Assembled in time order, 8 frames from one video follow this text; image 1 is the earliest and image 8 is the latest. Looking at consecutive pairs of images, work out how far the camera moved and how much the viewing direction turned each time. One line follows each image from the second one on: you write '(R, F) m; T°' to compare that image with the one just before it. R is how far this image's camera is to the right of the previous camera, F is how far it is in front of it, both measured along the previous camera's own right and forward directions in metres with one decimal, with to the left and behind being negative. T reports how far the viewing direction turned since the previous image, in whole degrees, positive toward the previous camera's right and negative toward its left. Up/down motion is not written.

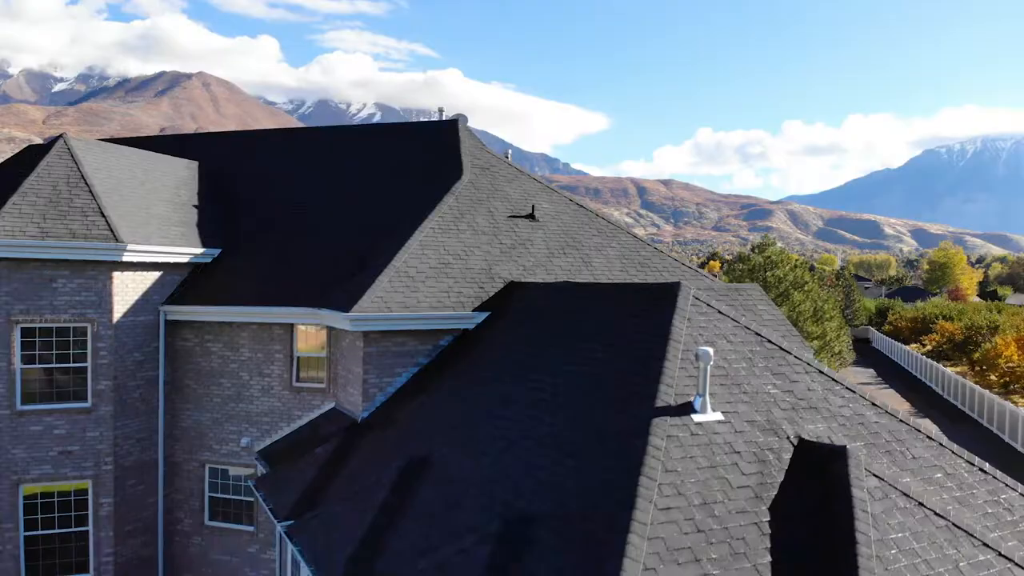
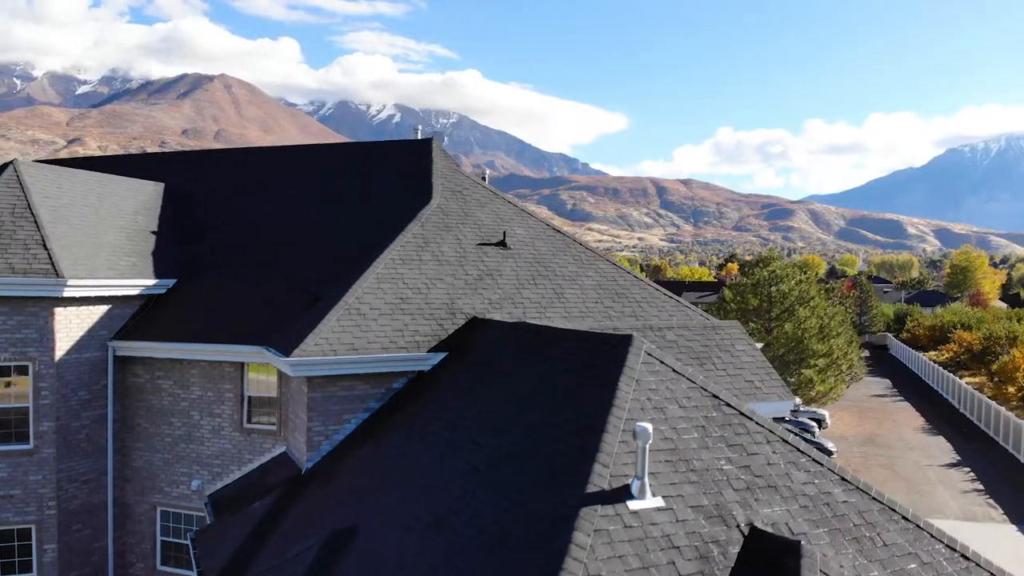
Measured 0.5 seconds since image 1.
(+0.7, +0.7) m; -1°
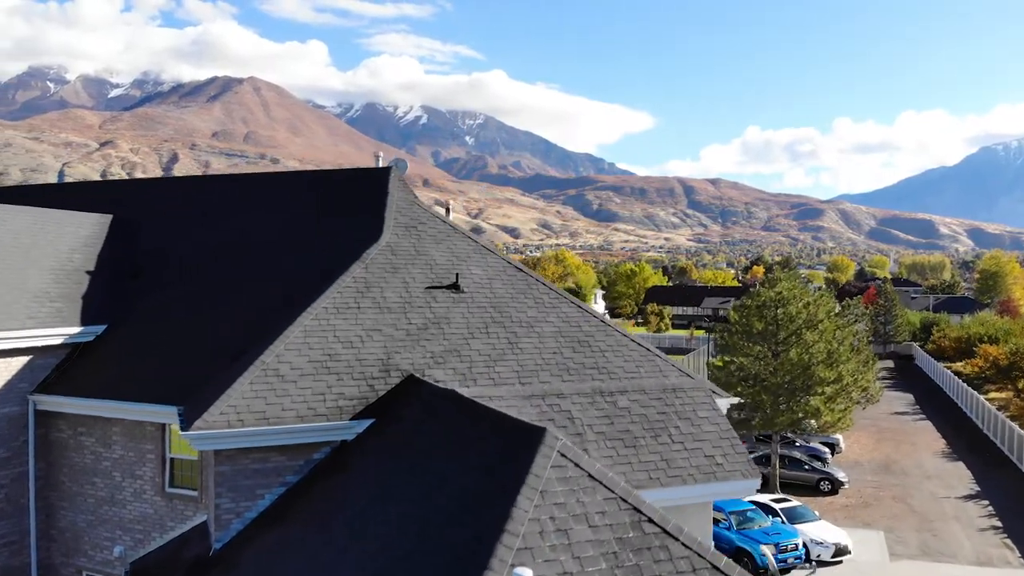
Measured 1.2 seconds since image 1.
(+0.9, +0.9) m; -2°
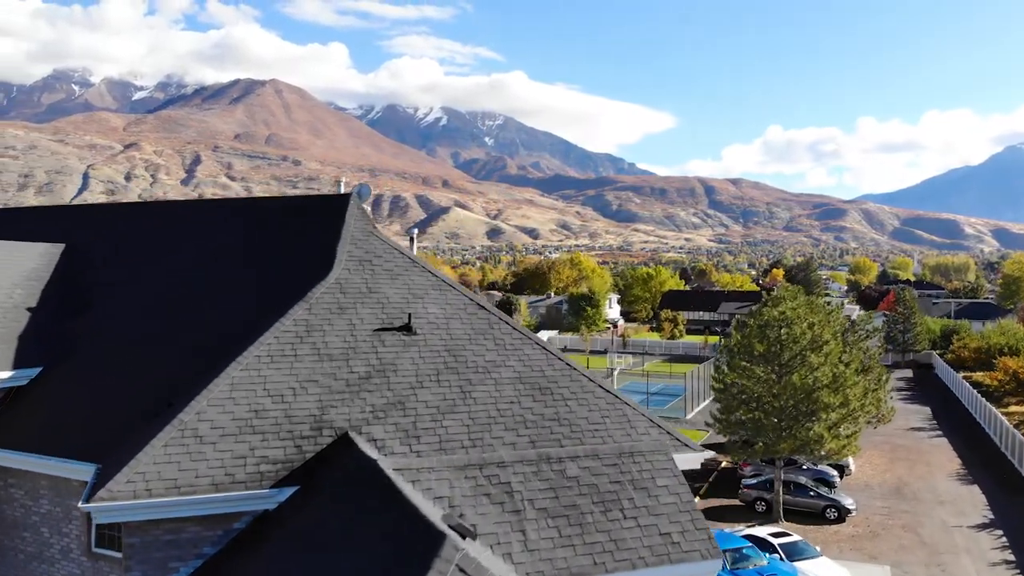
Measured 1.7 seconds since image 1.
(+0.8, +0.8) m; -1°
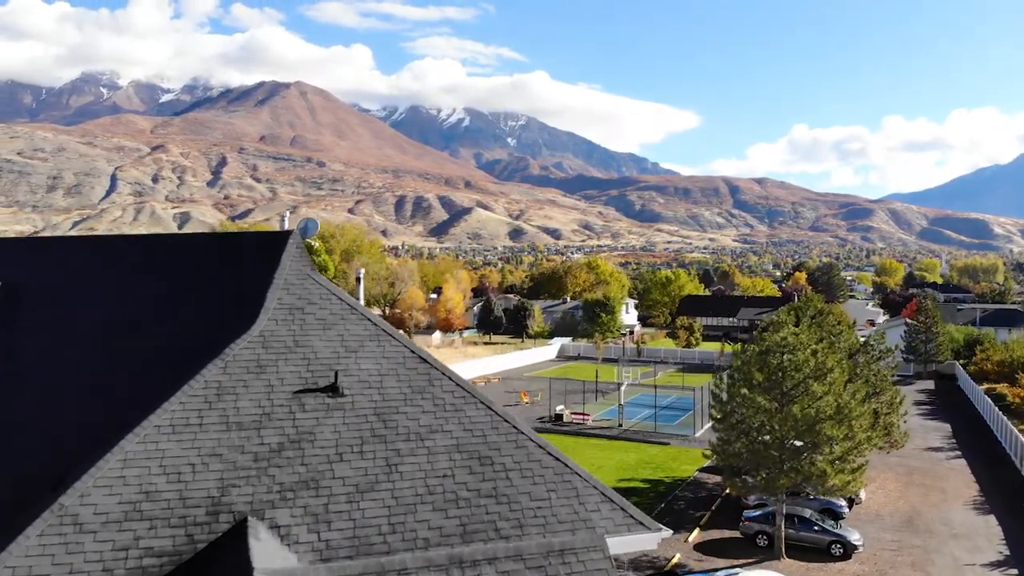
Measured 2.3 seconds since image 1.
(+0.9, +1.0) m; -2°
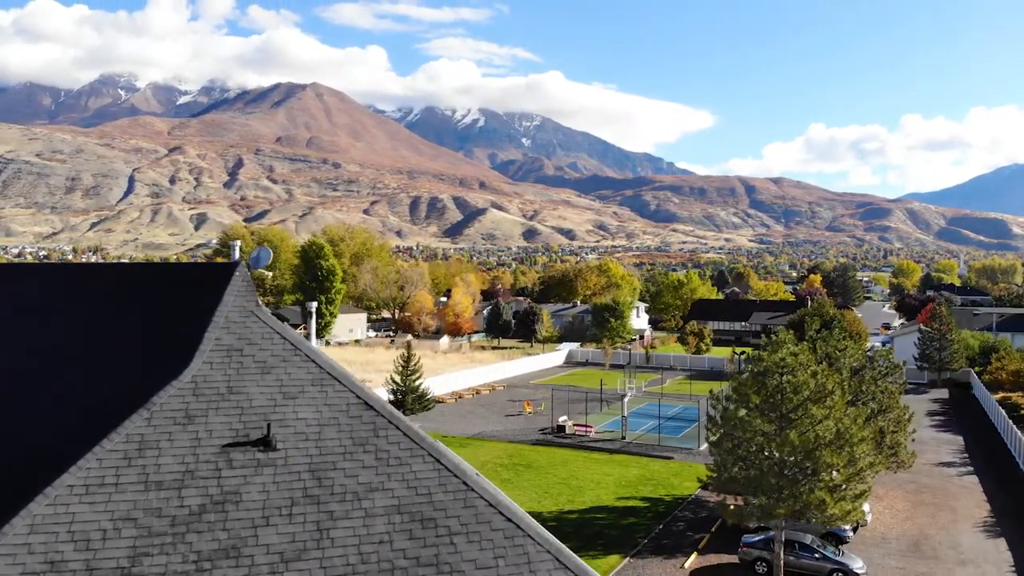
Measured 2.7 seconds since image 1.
(+0.7, +0.7) m; -1°
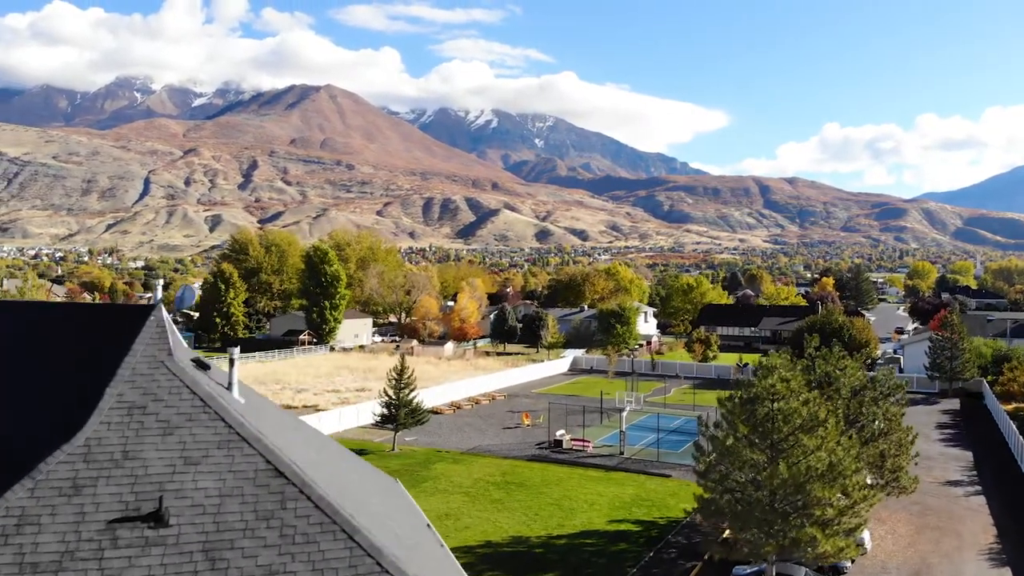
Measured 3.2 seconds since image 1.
(+0.9, +0.8) m; -1°
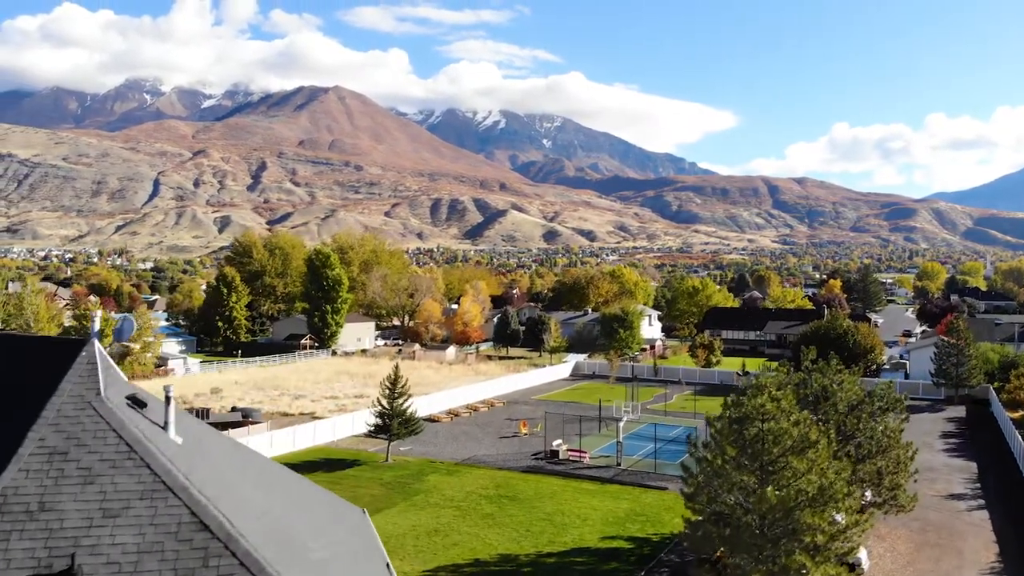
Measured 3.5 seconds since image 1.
(+0.6, +0.5) m; -1°
